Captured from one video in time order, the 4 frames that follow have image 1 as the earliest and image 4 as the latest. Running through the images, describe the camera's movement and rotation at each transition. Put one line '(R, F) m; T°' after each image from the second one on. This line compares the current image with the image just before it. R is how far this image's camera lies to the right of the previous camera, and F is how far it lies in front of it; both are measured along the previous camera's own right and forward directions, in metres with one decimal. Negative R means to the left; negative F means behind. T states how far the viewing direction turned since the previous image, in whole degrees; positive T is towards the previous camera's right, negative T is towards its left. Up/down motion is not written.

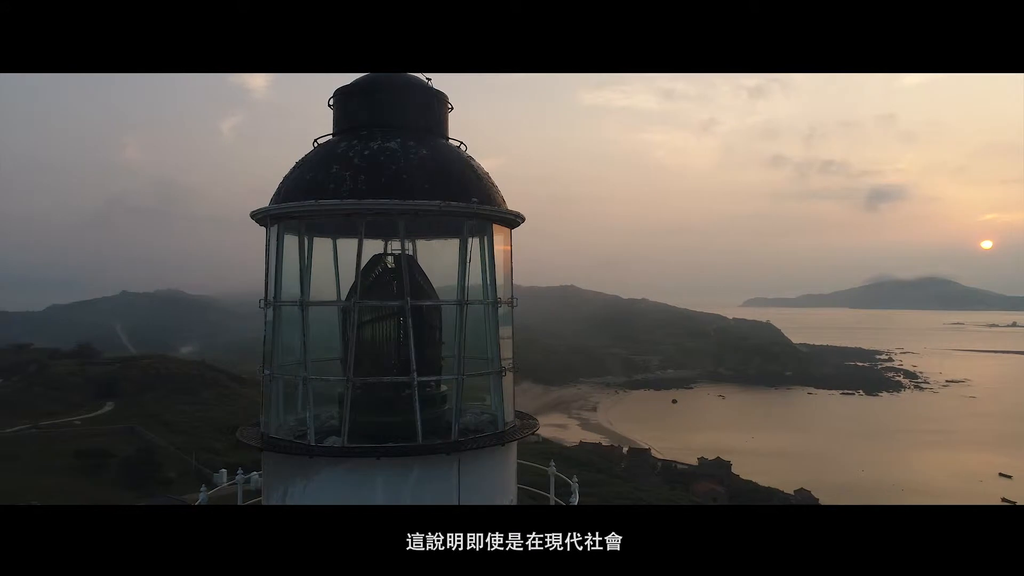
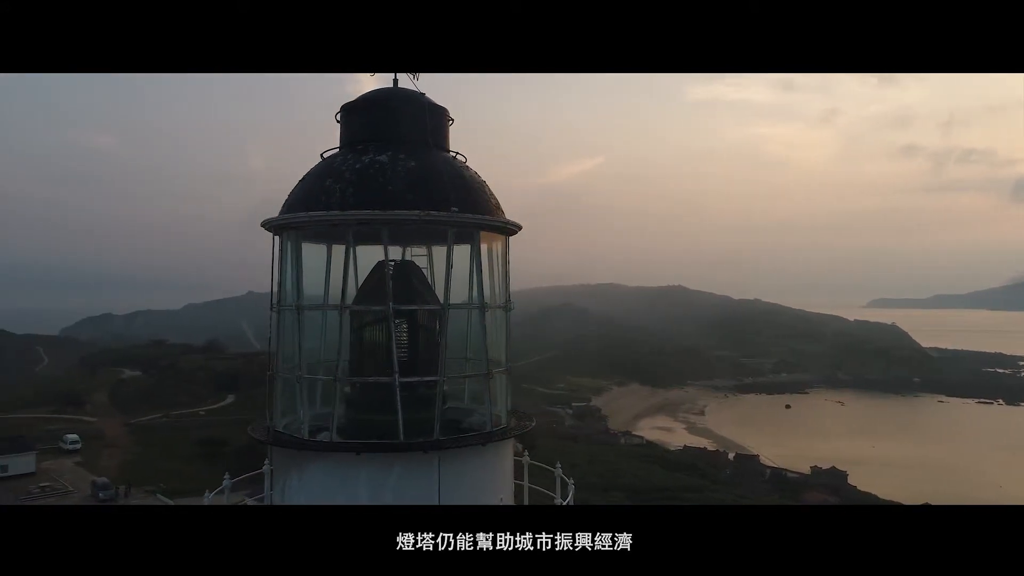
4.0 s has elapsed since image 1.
(+1.0, -0.3) m; -5°
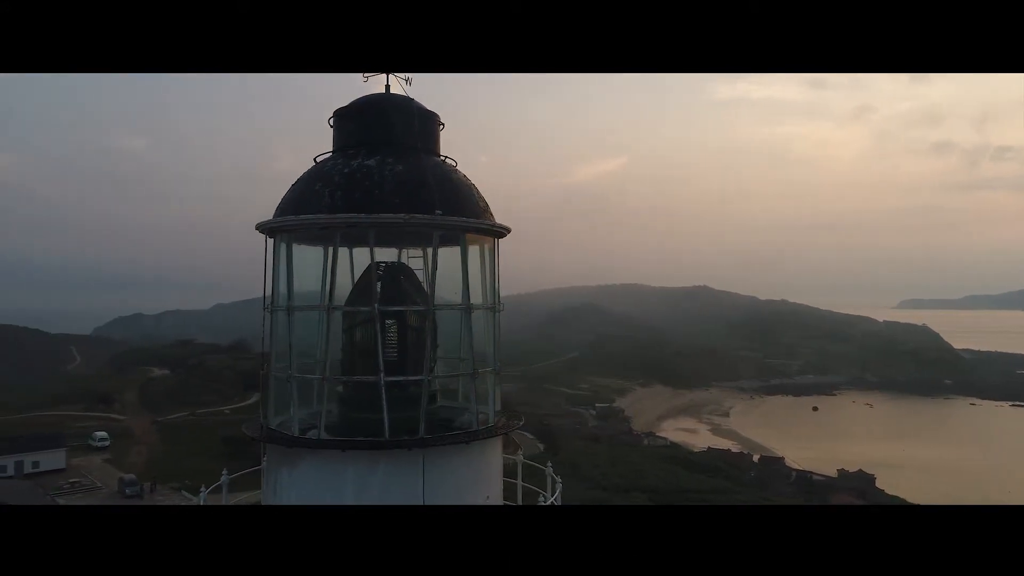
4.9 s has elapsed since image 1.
(+0.3, -0.2) m; -1°
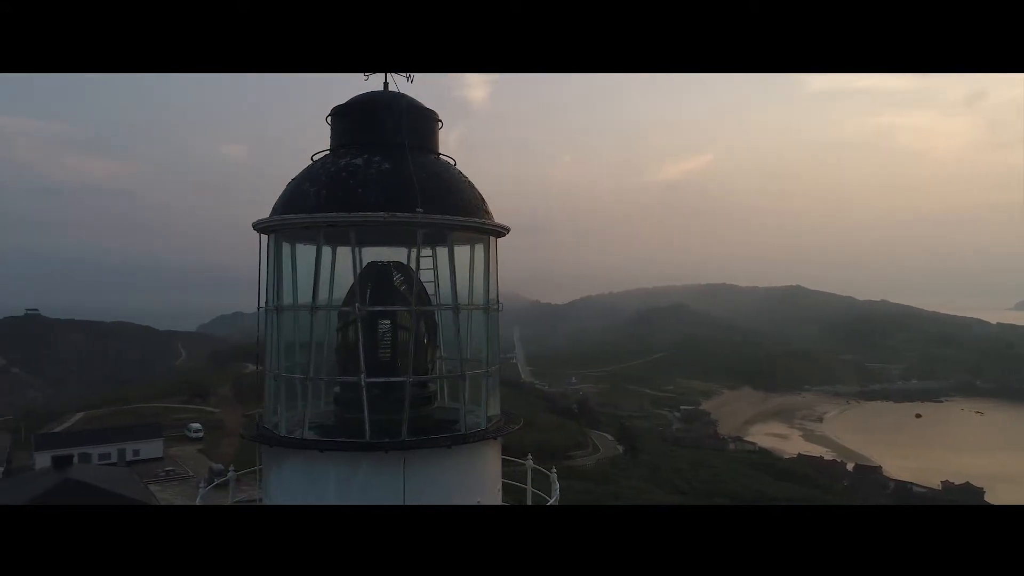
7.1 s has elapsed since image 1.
(+0.8, +0.3) m; -4°
